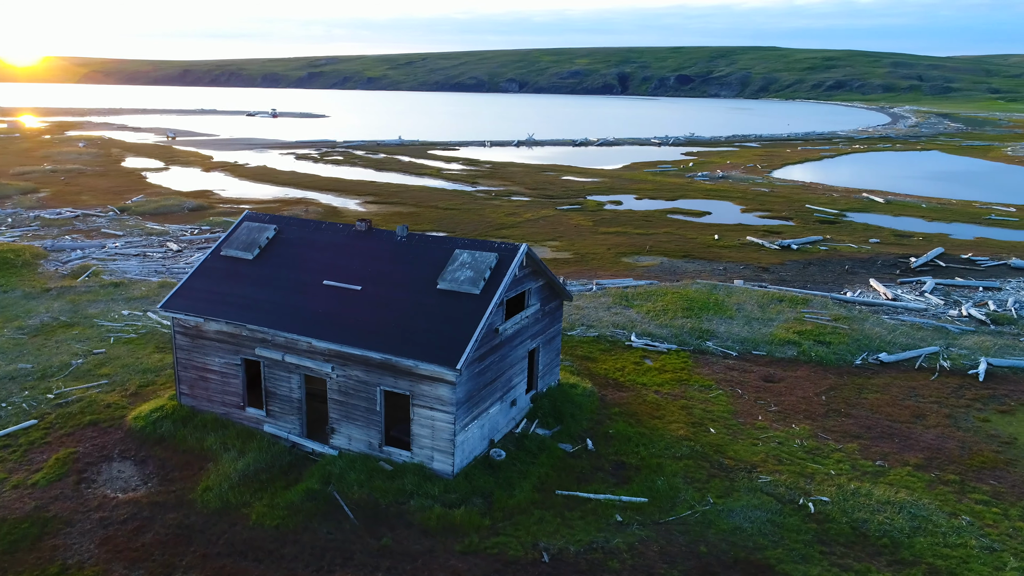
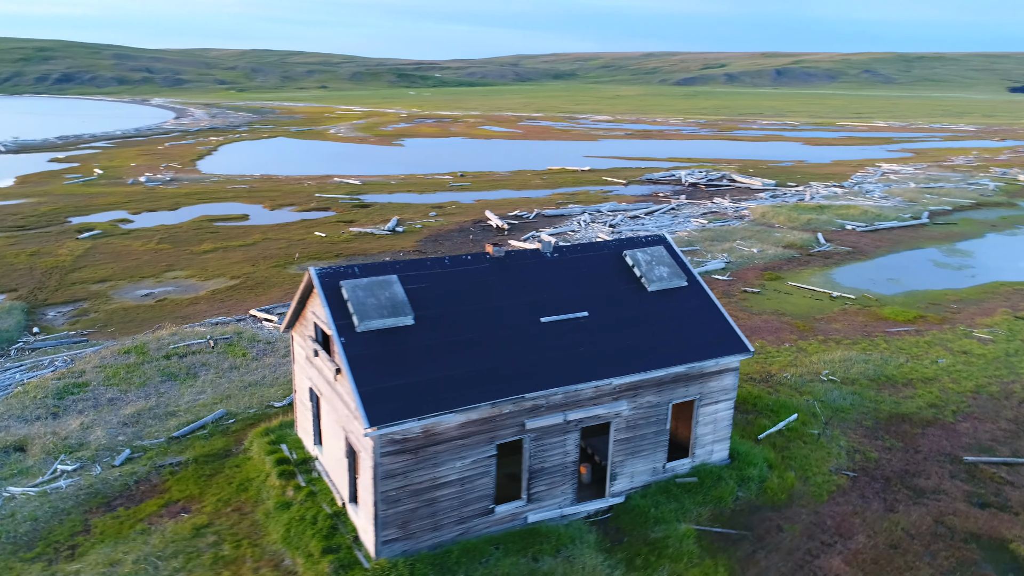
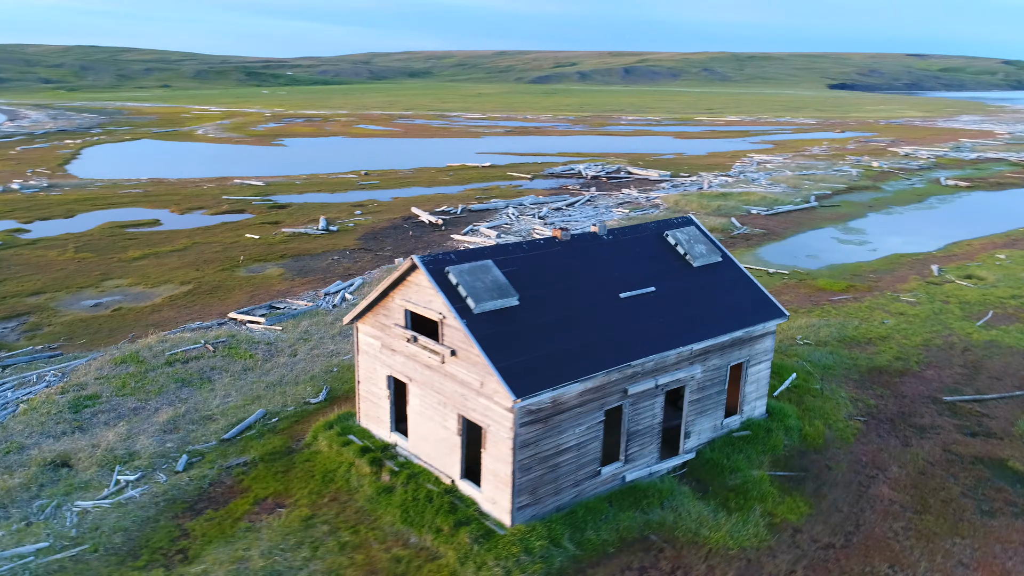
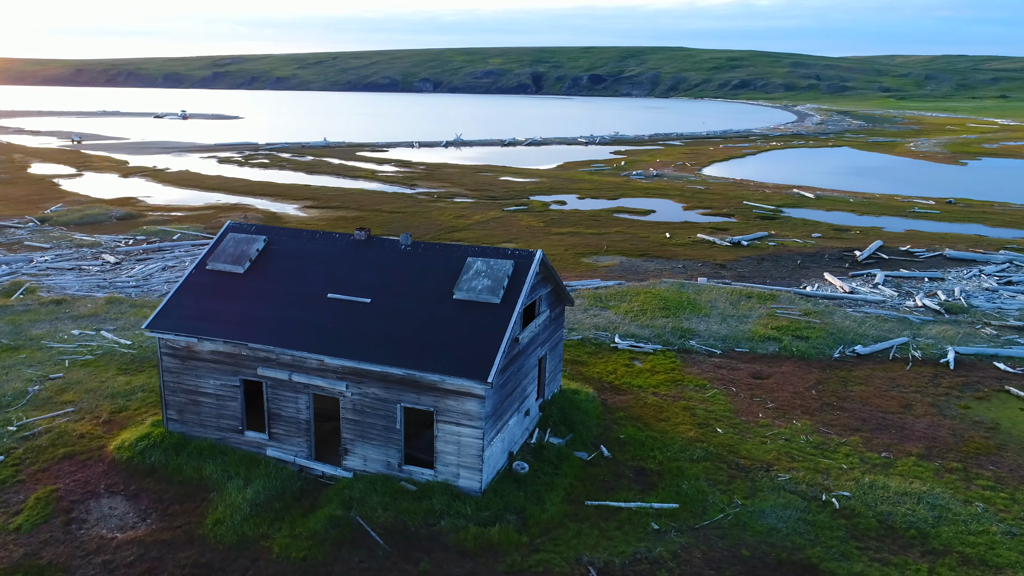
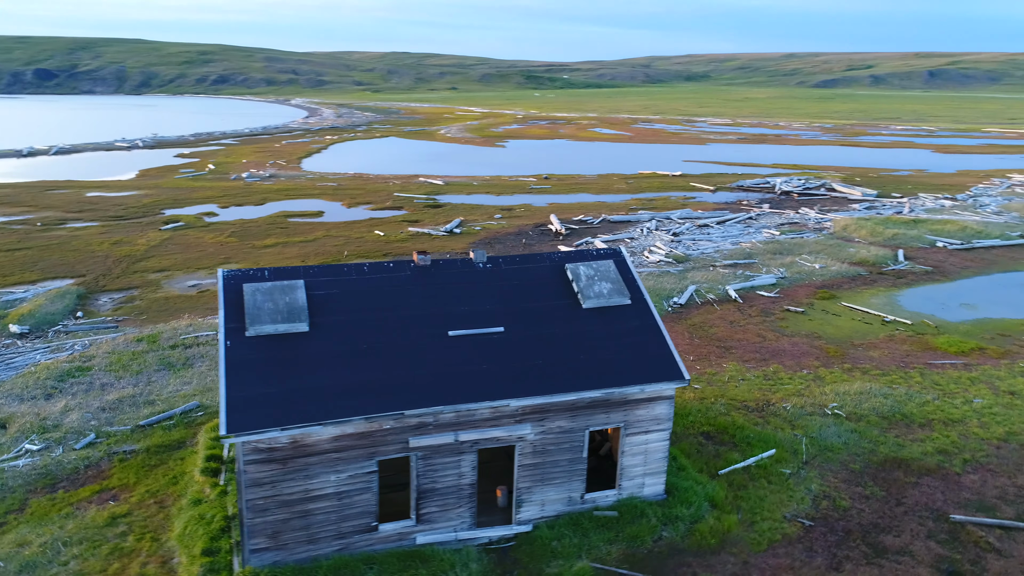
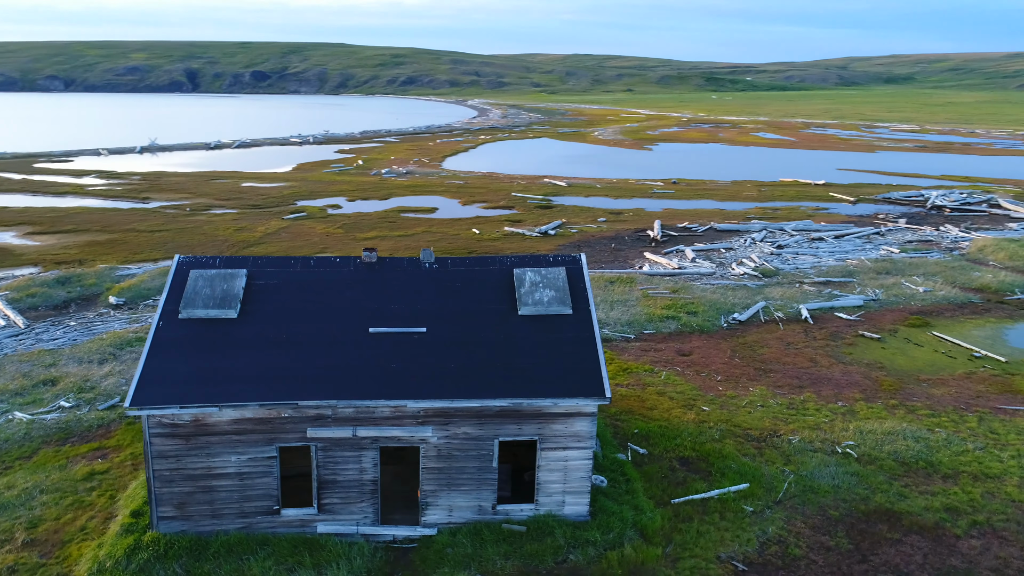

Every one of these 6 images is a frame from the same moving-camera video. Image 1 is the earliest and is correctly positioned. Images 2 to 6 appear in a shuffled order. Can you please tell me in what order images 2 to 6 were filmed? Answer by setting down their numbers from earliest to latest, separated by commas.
4, 6, 5, 2, 3
